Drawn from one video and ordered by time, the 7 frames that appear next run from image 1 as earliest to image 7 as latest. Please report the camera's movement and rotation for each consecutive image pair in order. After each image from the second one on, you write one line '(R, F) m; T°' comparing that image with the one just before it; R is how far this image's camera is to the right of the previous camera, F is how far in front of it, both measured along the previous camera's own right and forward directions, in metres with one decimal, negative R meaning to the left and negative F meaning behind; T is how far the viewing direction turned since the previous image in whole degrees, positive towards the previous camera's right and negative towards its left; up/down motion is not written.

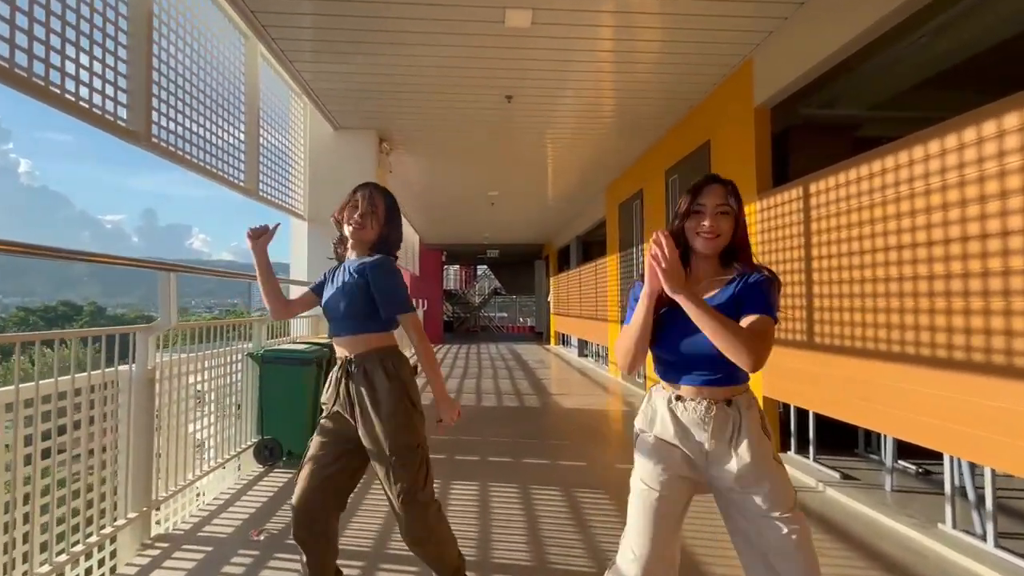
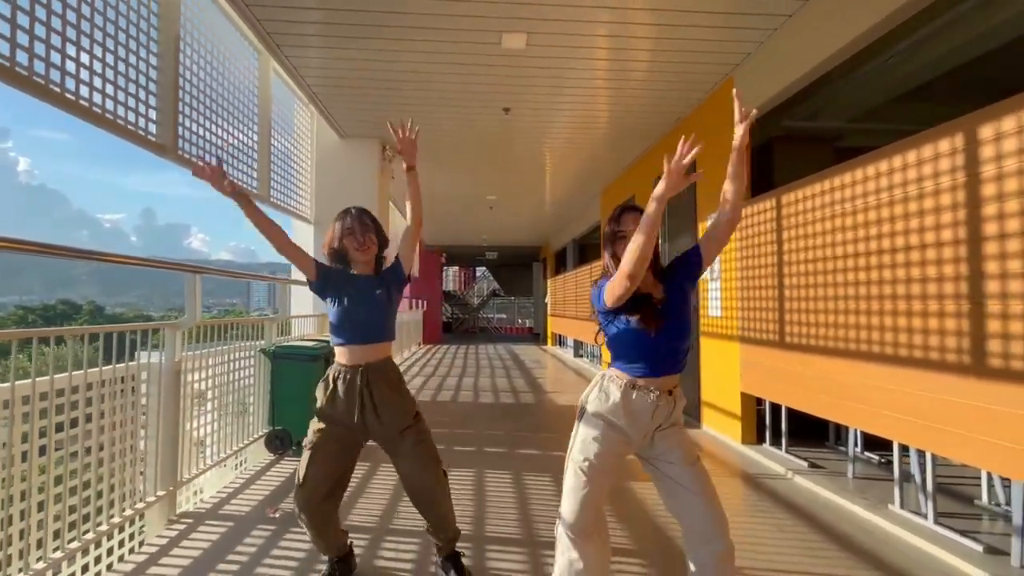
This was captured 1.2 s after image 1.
(0.0, -0.3) m; 0°
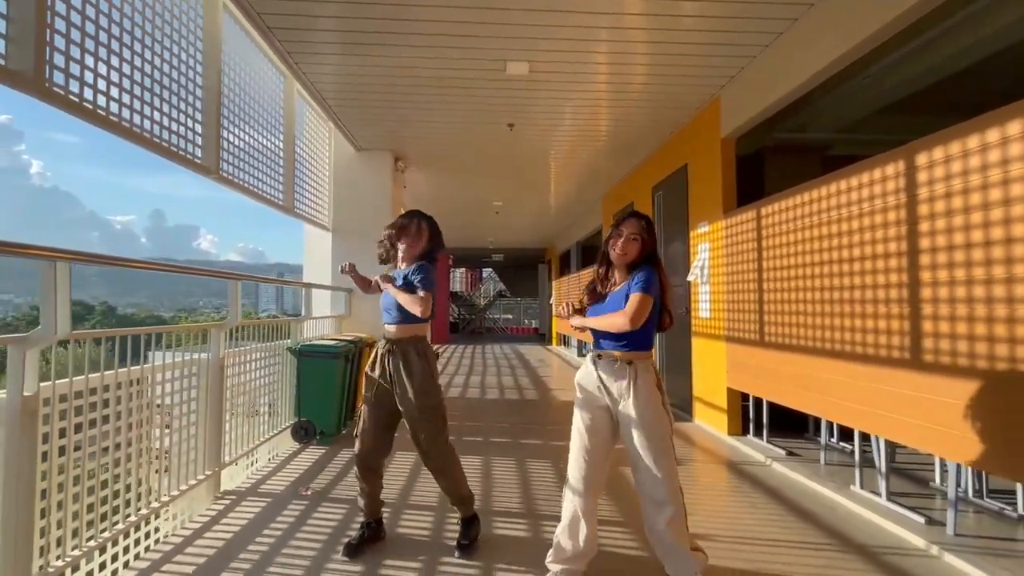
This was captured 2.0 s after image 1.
(0.0, -0.3) m; -1°
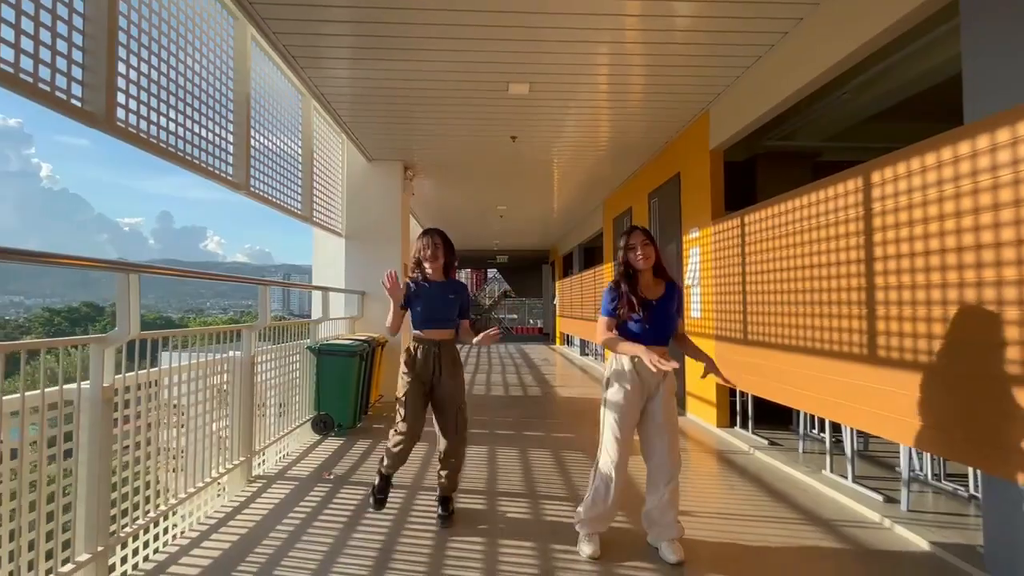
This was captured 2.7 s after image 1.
(0.0, -0.3) m; 0°
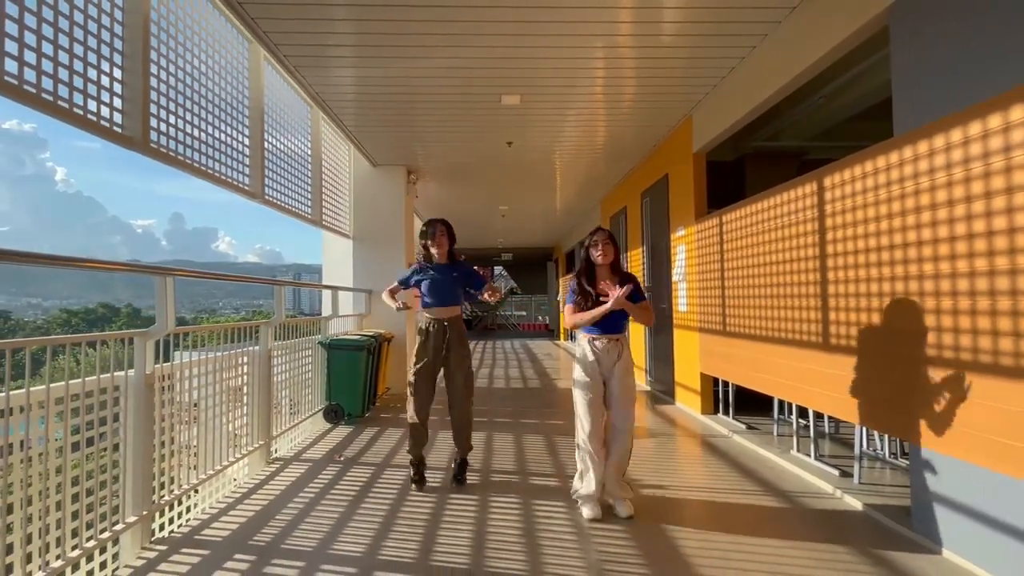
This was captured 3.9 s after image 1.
(+0.1, -0.3) m; -1°
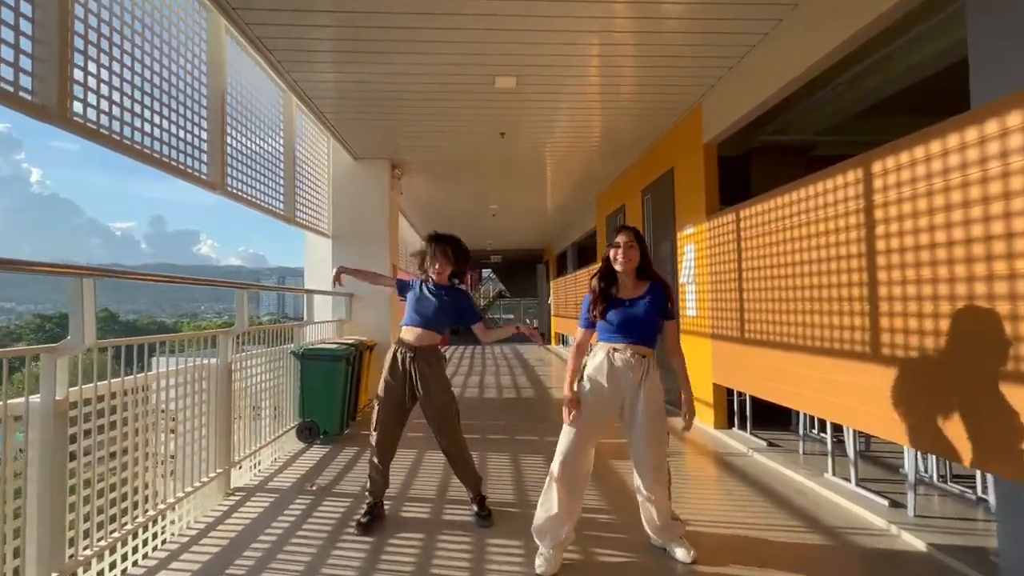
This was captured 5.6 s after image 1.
(-0.1, +0.4) m; +1°
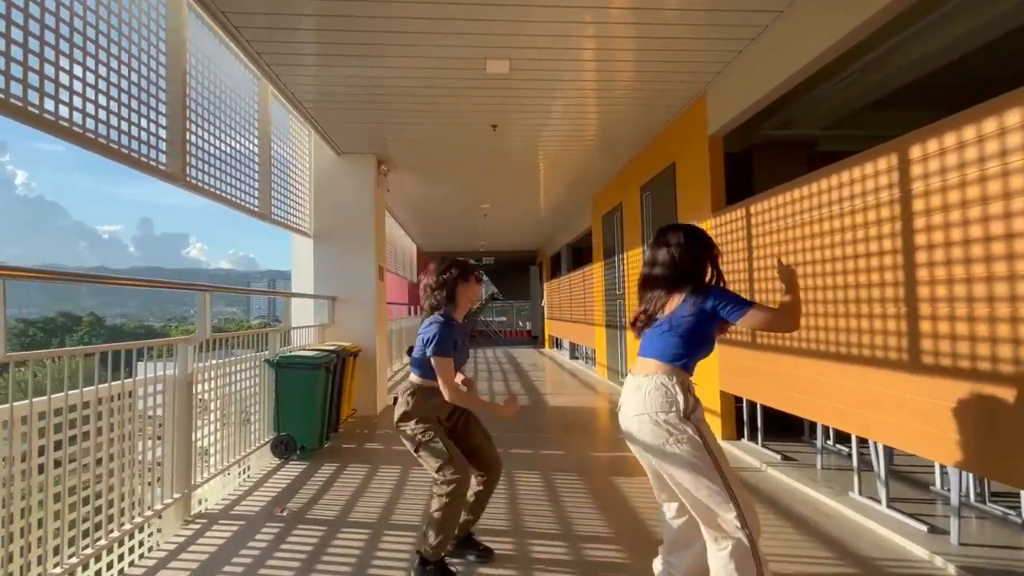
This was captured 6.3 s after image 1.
(0.0, +0.3) m; +1°
